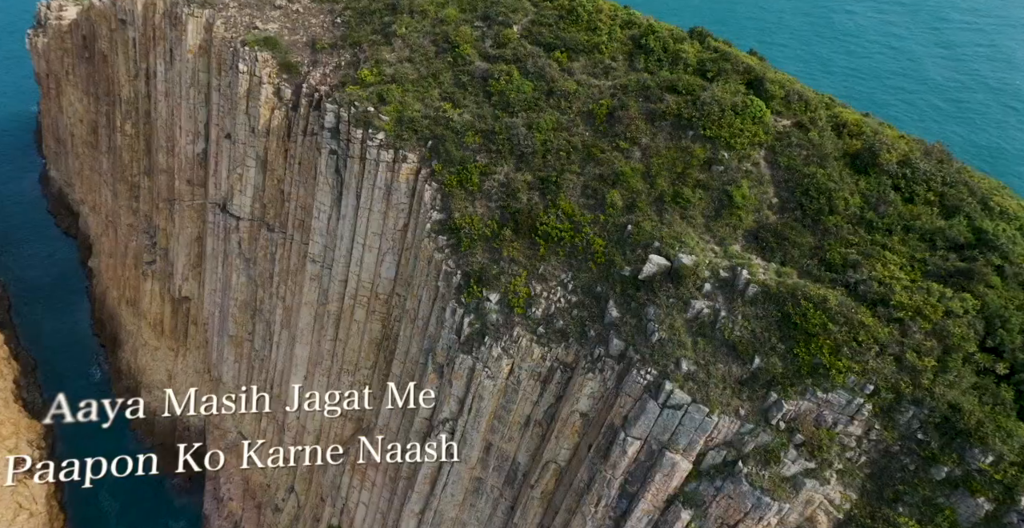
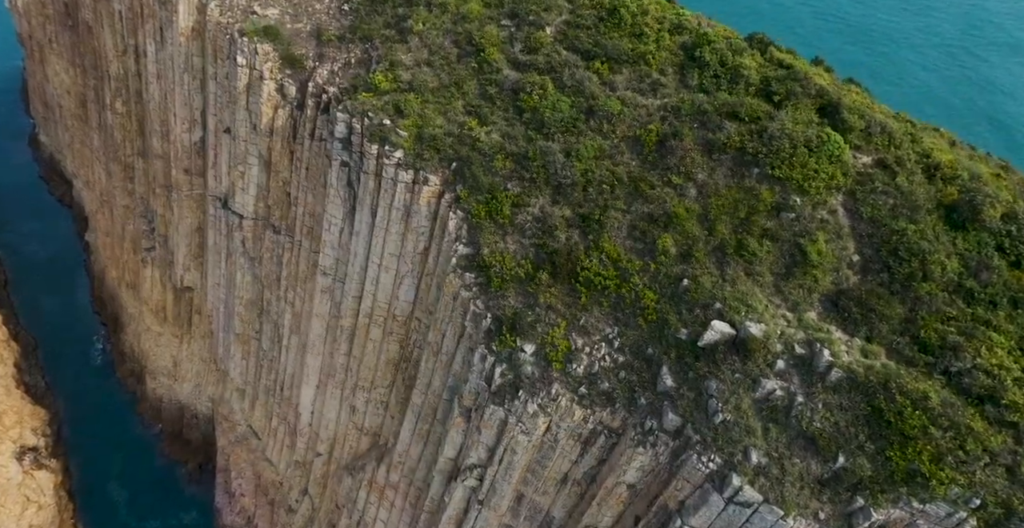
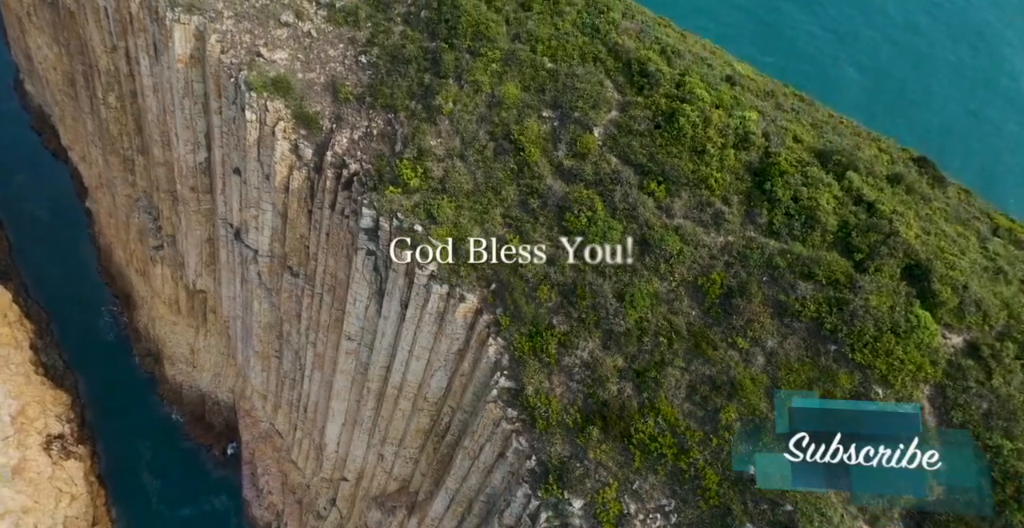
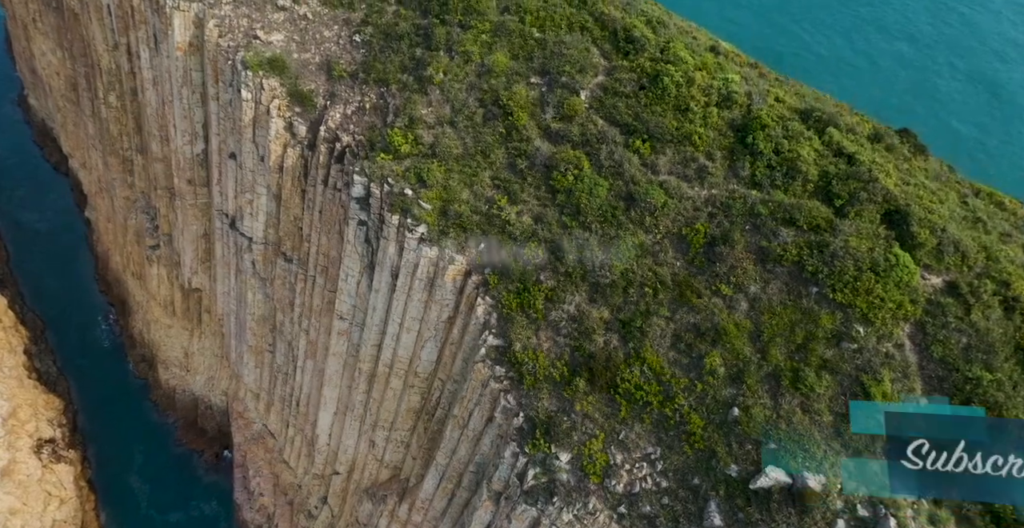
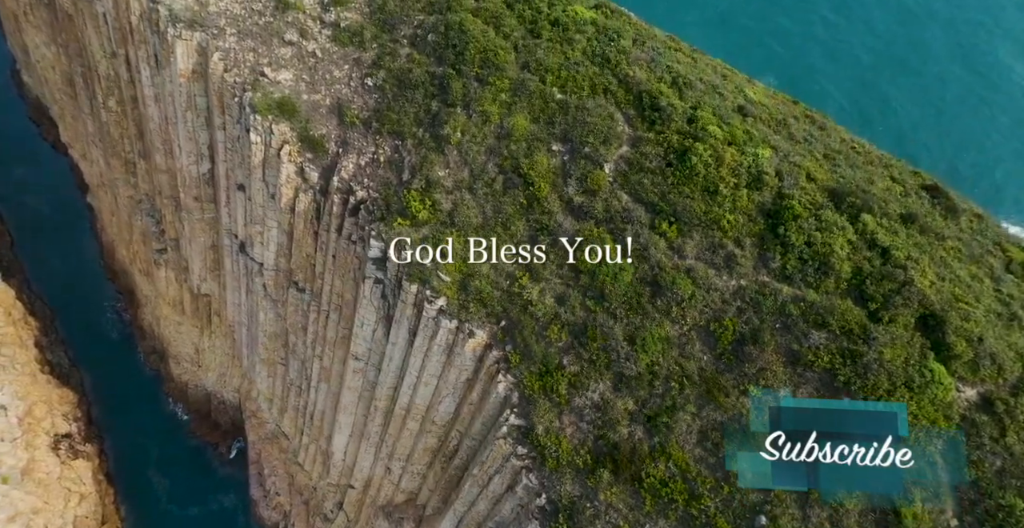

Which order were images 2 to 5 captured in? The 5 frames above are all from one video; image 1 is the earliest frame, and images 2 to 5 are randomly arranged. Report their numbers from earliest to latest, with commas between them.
2, 4, 3, 5
